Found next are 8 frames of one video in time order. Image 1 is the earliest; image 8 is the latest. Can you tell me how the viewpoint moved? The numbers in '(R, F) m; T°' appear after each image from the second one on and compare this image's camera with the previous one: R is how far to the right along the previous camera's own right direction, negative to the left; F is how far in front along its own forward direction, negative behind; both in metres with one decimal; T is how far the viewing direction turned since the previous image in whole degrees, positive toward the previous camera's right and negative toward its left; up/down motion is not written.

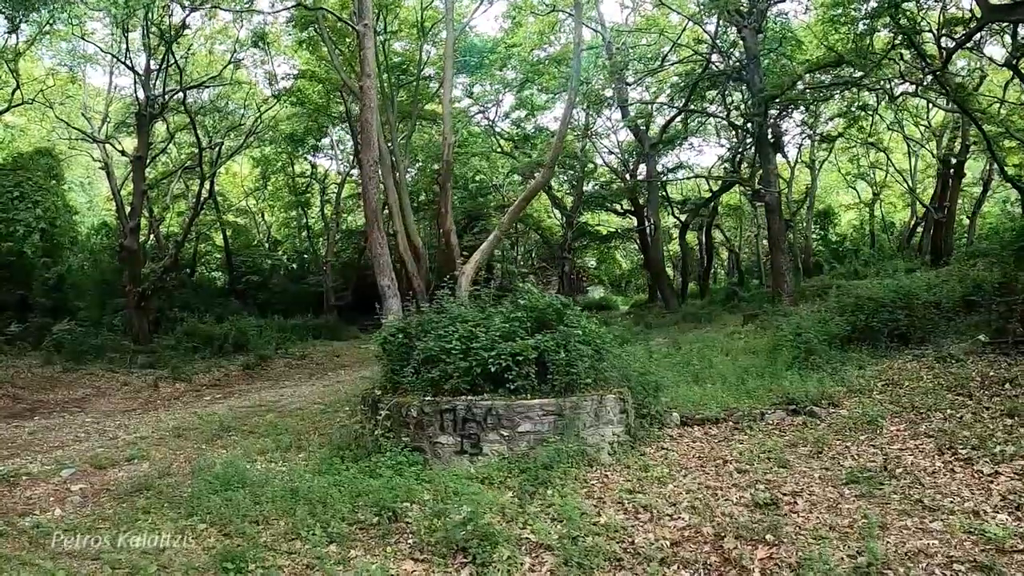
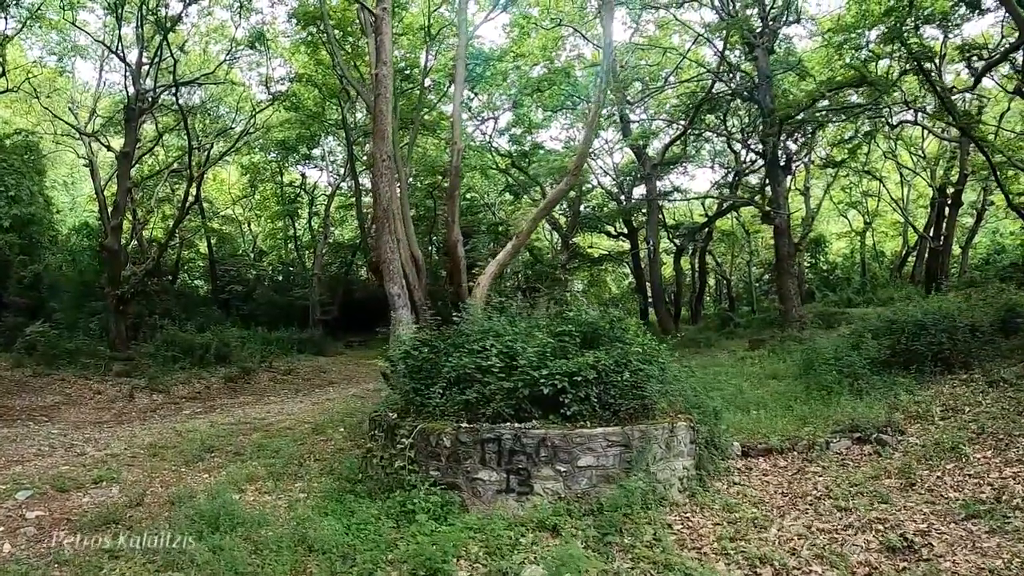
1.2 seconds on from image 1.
(-0.4, +0.7) m; +1°
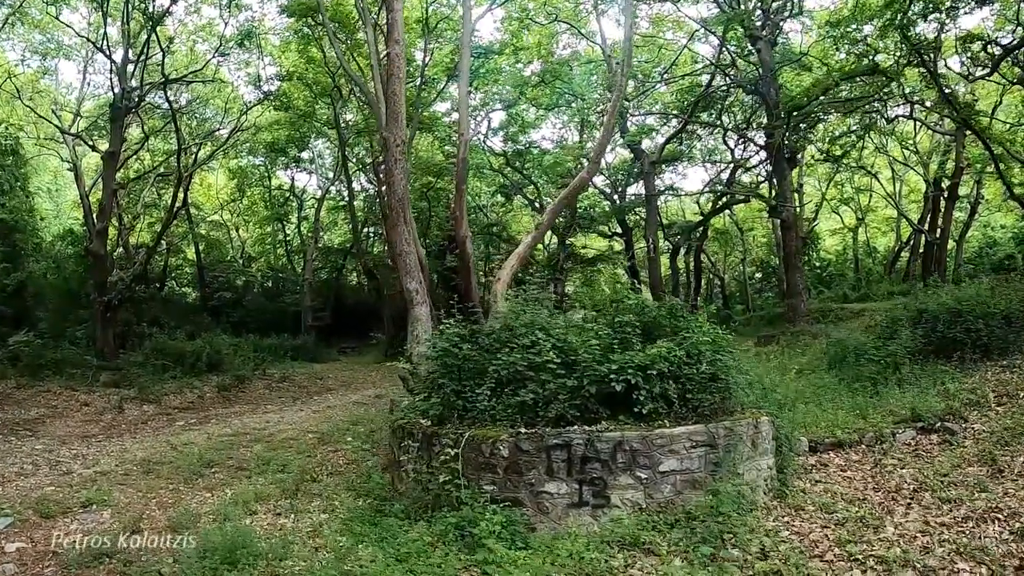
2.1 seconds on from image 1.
(-0.3, +0.5) m; +1°
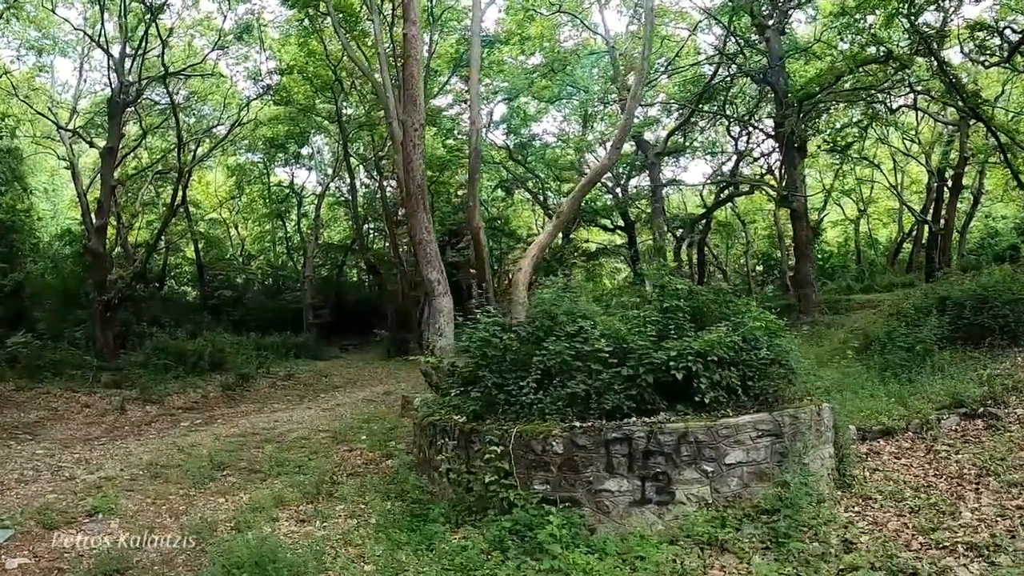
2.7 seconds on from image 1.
(-0.2, +0.3) m; 0°
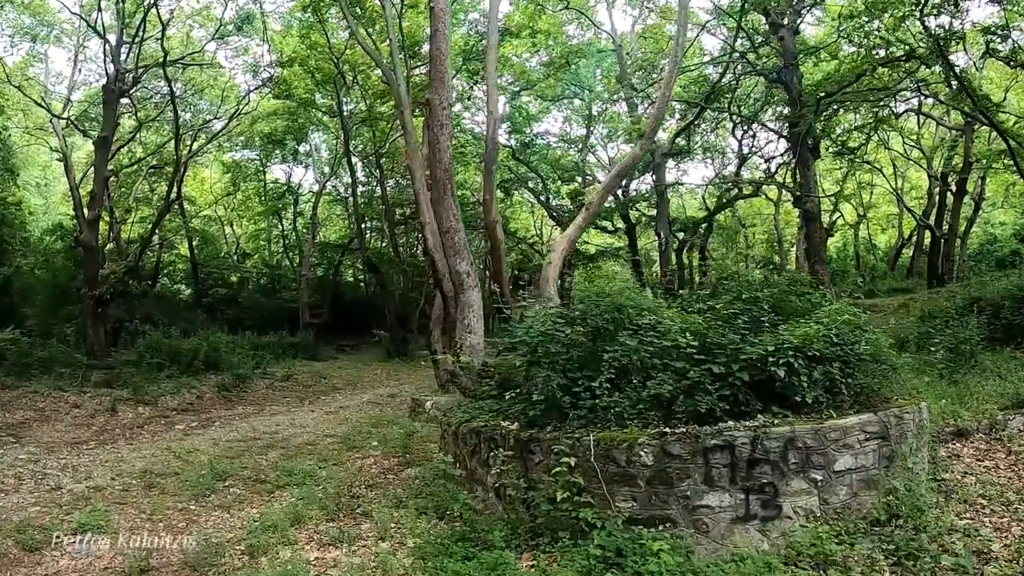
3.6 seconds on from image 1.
(-0.3, +0.5) m; +1°
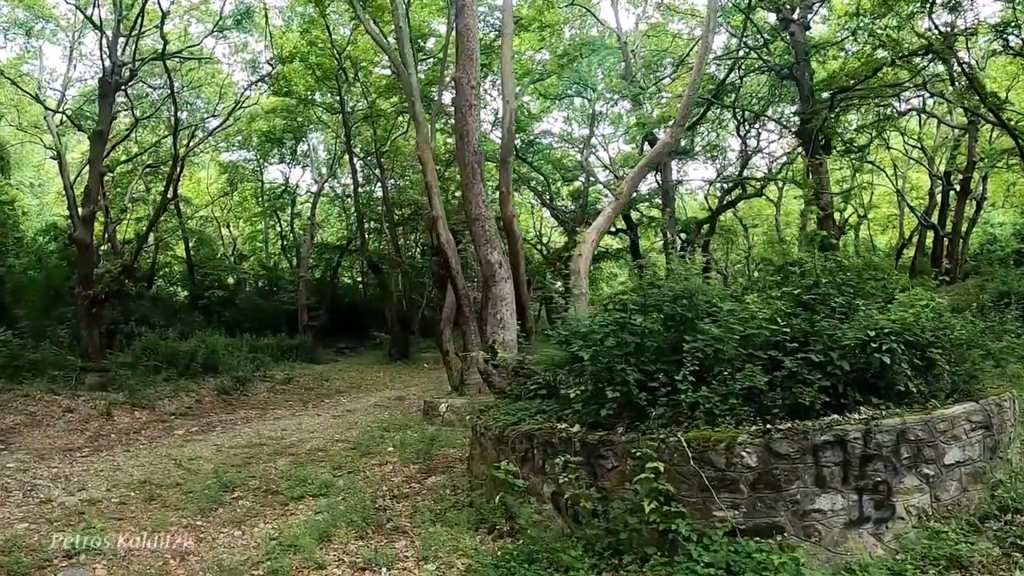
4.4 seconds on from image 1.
(-0.2, +0.4) m; 0°
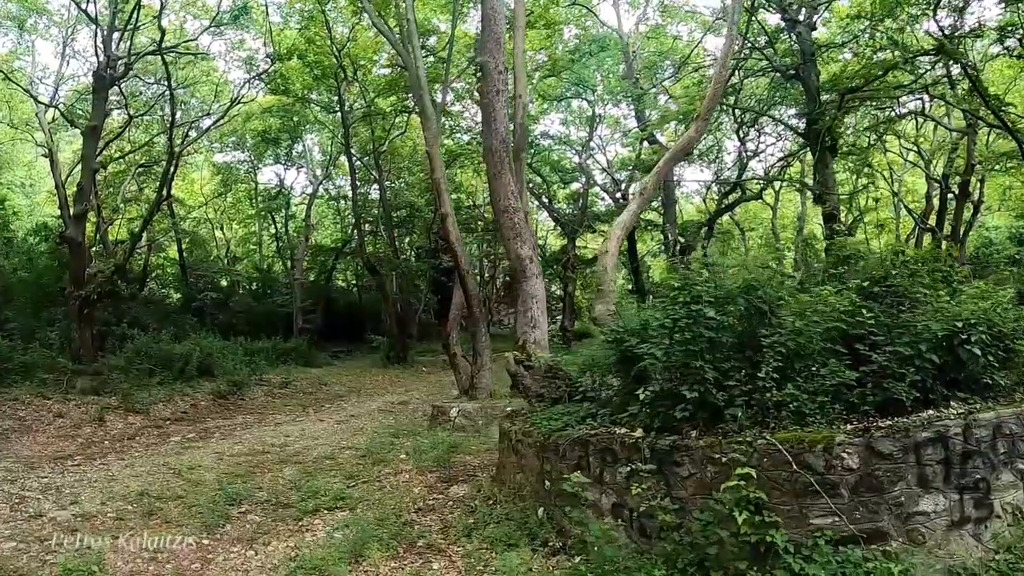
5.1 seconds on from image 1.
(-0.2, +0.3) m; +1°
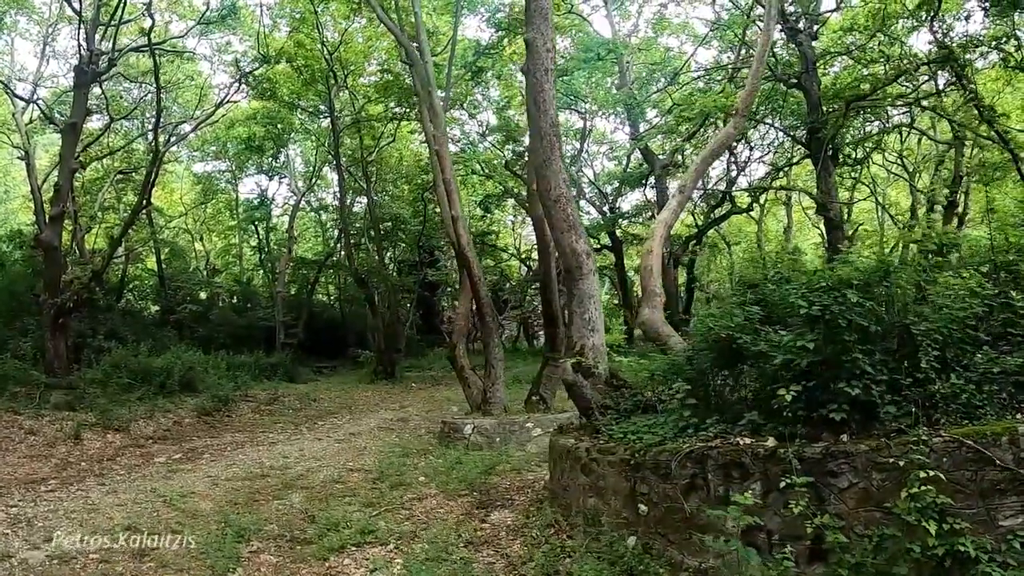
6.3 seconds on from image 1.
(-0.4, +0.6) m; +2°
